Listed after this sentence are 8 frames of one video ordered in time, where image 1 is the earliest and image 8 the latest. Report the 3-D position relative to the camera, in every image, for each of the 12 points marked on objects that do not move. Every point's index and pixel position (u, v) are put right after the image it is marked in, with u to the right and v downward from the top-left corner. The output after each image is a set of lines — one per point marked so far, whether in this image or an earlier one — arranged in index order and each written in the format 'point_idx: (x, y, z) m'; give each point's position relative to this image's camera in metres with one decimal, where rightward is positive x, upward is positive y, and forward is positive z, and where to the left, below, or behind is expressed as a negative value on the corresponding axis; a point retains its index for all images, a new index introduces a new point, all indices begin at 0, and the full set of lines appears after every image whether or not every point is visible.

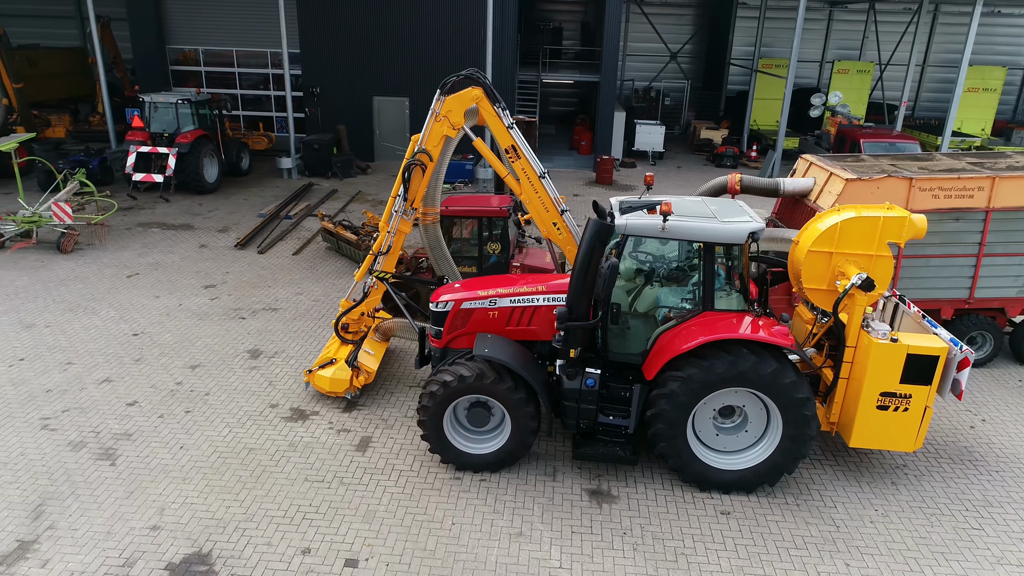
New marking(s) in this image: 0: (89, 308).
0: (-4.7, -0.2, +7.9) m
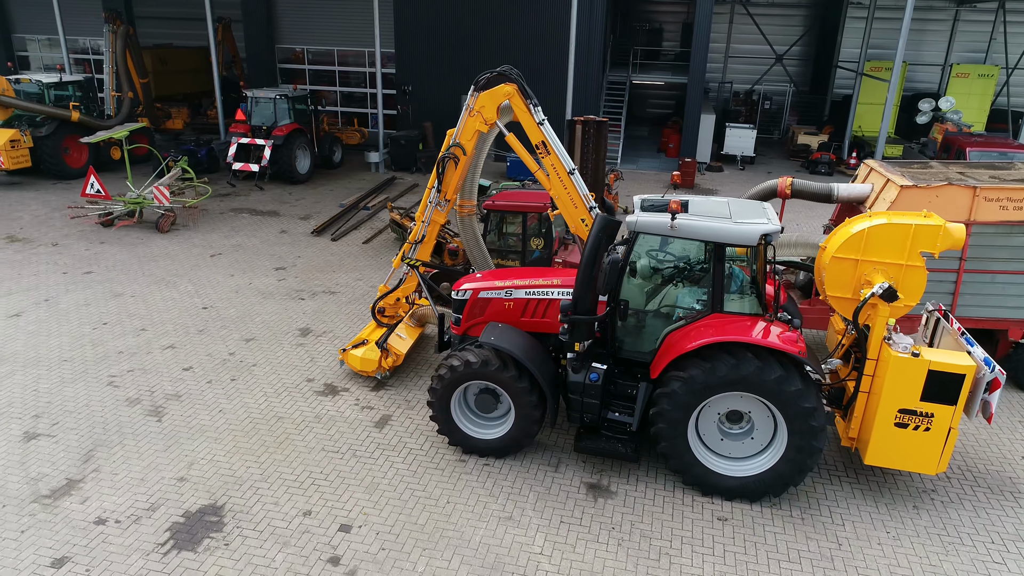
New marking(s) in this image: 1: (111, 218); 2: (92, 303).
0: (-4.1, +0.1, +8.7) m
1: (-5.9, +1.0, +10.6) m
2: (-4.7, -0.2, +8.0) m
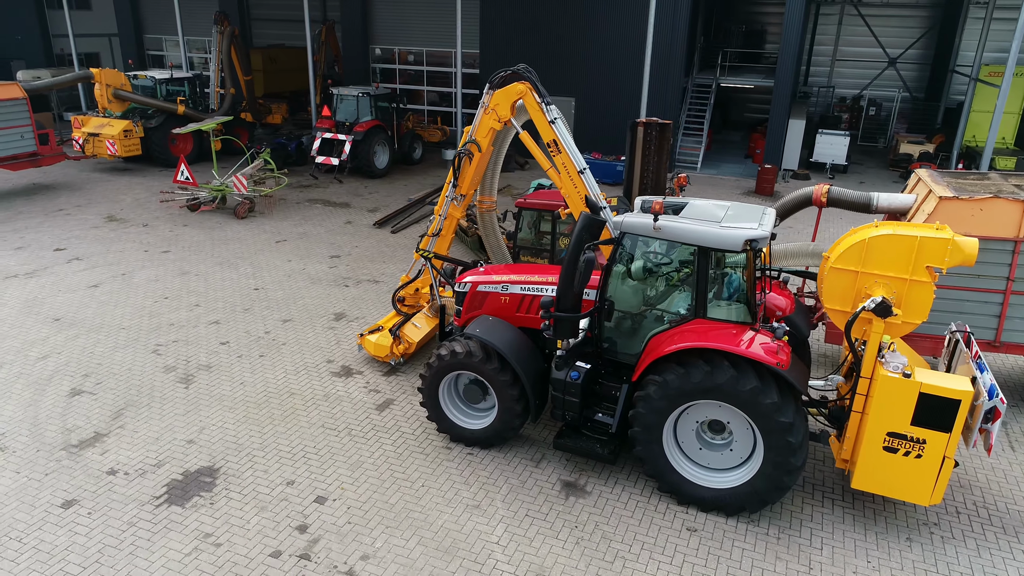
0: (-3.6, +0.3, +9.3) m
1: (-5.0, +1.4, +11.5) m
2: (-4.3, +0.1, +8.8) m
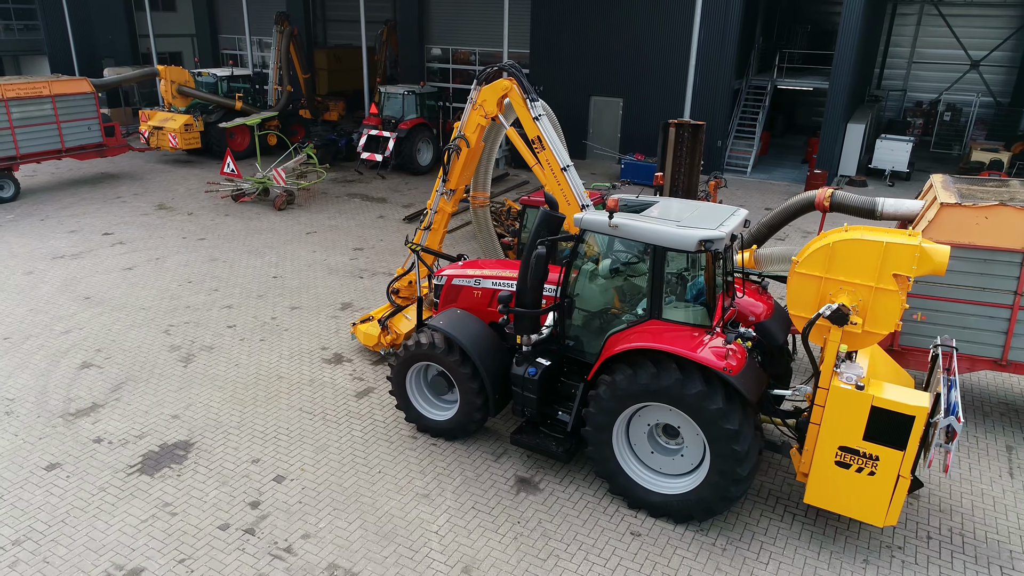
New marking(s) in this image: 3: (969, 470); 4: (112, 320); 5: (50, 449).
0: (-3.4, +0.5, +9.7) m
1: (-4.5, +1.6, +12.0) m
2: (-4.2, +0.3, +9.2) m
3: (+3.4, -1.4, +5.3) m
4: (-4.2, -0.3, +7.5) m
5: (-3.5, -1.2, +5.4) m
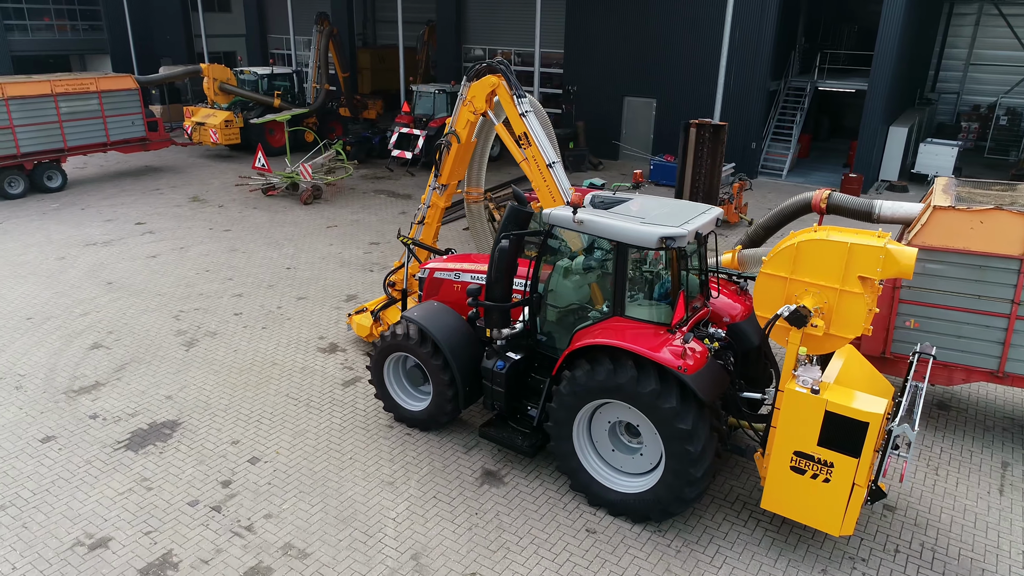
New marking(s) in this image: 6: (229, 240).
0: (-3.2, +0.6, +10.0) m
1: (-4.2, +1.7, +12.4) m
2: (-4.0, +0.5, +9.6) m
3: (+3.2, -1.4, +5.1) m
4: (-4.2, -0.2, +7.9) m
5: (-3.7, -1.1, +5.7) m
6: (-4.0, +0.7, +10.2) m
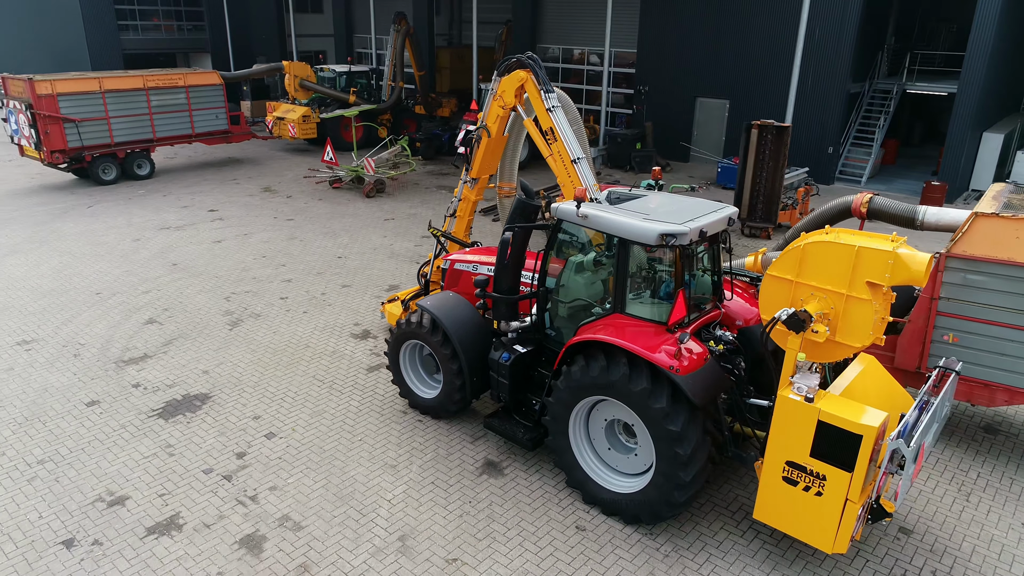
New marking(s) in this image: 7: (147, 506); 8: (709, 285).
0: (-2.5, +0.8, +10.4) m
1: (-3.1, +1.9, +12.9) m
2: (-3.4, +0.7, +10.0) m
3: (+3.1, -1.5, +4.8) m
4: (-3.8, 0.0, +8.4) m
5: (-3.6, -0.9, +6.2) m
6: (-3.3, +0.9, +10.6) m
7: (-2.4, -1.4, +4.7) m
8: (+1.3, 0.0, +4.9) m
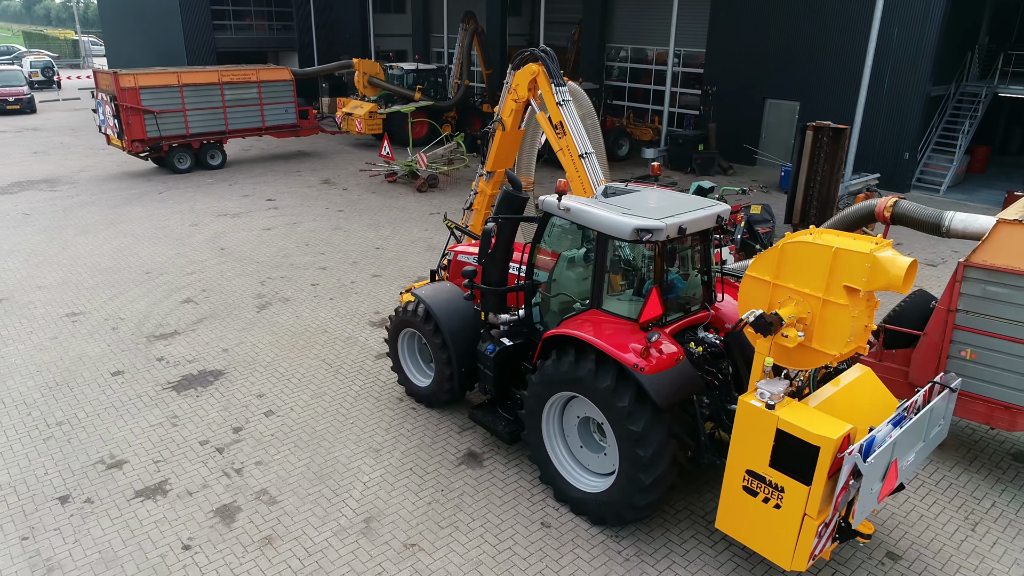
0: (-2.0, +0.9, +10.6) m
1: (-2.2, +2.1, +13.2) m
2: (-2.8, +0.8, +10.4) m
3: (+2.9, -1.6, +4.4) m
4: (-3.5, +0.2, +8.8) m
5: (-3.5, -0.7, +6.5) m
6: (-2.7, +1.0, +11.0) m
7: (-2.6, -1.3, +5.0) m
8: (+1.2, 0.0, +4.7) m
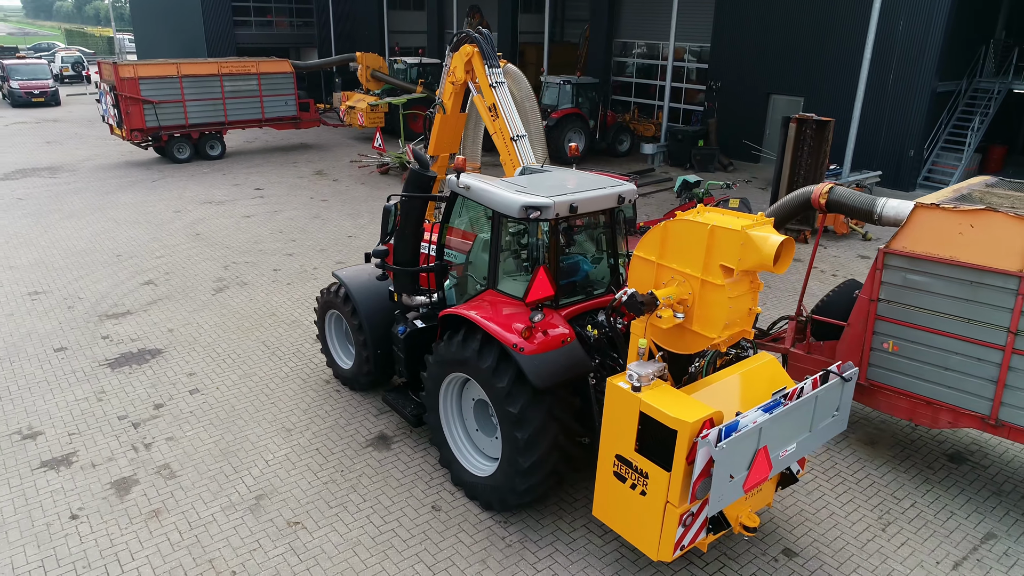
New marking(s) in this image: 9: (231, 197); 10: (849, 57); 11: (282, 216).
0: (-2.3, +1.1, +10.6) m
1: (-2.4, +2.2, +13.2) m
2: (-3.2, +1.0, +10.4) m
3: (+2.2, -1.5, +4.1) m
4: (-3.9, +0.4, +8.9) m
5: (-4.1, -0.5, +6.6) m
6: (-3.0, +1.2, +11.0) m
7: (-3.2, -1.1, +5.0) m
8: (+0.6, +0.1, +4.6) m
9: (-4.5, +1.5, +11.5) m
10: (+6.2, +4.2, +13.2) m
11: (-3.4, +1.1, +10.6) m
